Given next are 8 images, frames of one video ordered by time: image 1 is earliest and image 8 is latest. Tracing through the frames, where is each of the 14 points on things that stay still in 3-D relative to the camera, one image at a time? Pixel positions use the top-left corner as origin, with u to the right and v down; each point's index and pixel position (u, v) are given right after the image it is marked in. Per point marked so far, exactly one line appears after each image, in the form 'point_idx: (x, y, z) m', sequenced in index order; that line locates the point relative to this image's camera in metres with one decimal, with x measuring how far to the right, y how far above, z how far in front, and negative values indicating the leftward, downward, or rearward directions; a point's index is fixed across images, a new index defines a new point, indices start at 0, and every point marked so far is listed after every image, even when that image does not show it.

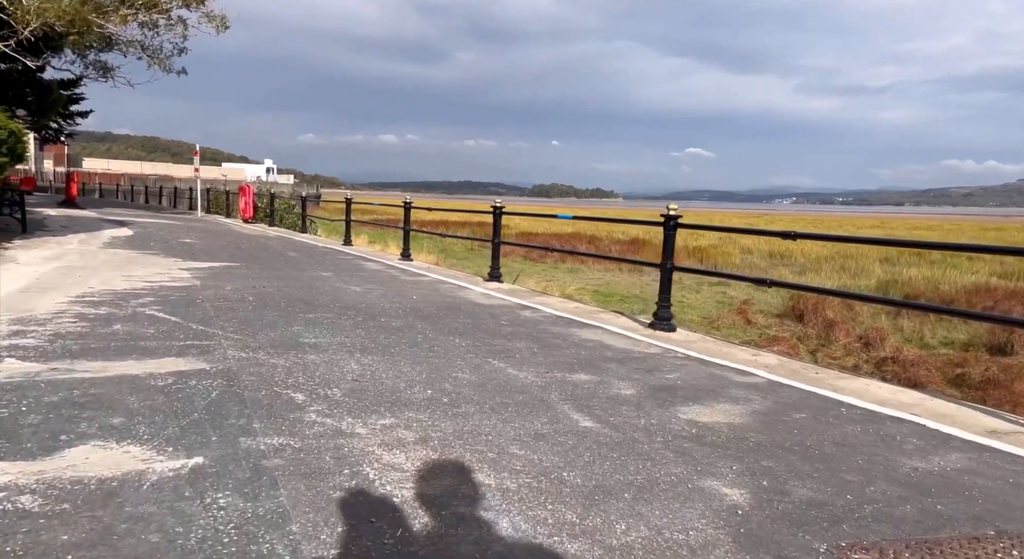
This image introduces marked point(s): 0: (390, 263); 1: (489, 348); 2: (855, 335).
0: (-2.5, +0.4, +14.5) m
1: (-0.2, -0.6, +6.0) m
2: (+9.0, -1.4, +18.7) m
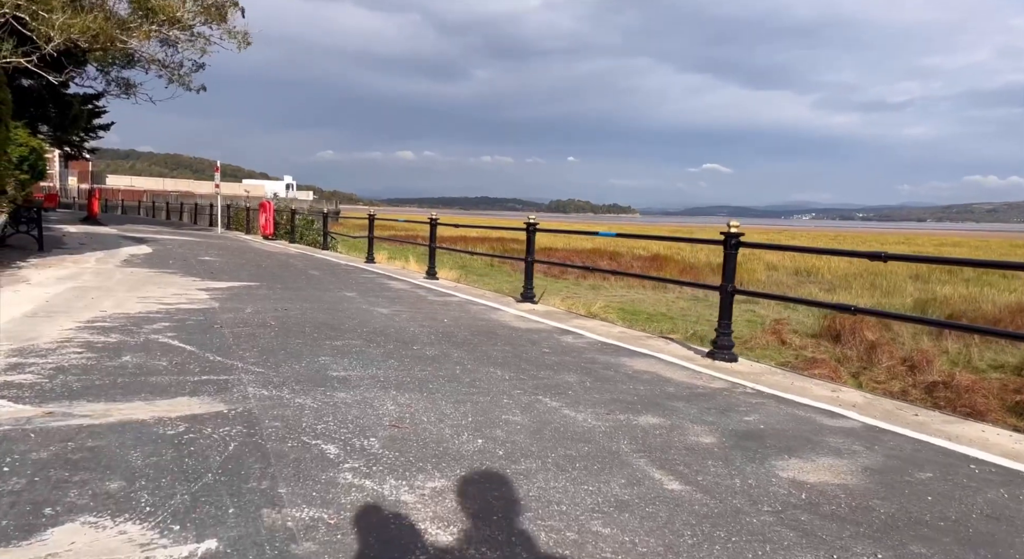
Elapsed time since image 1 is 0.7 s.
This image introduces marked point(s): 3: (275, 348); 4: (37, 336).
0: (-1.9, 0.0, +13.9) m
1: (+0.2, -0.8, +5.4) m
2: (+9.7, -1.9, +17.8) m
3: (-2.0, -0.6, +6.0) m
4: (-3.9, -0.5, +5.9) m
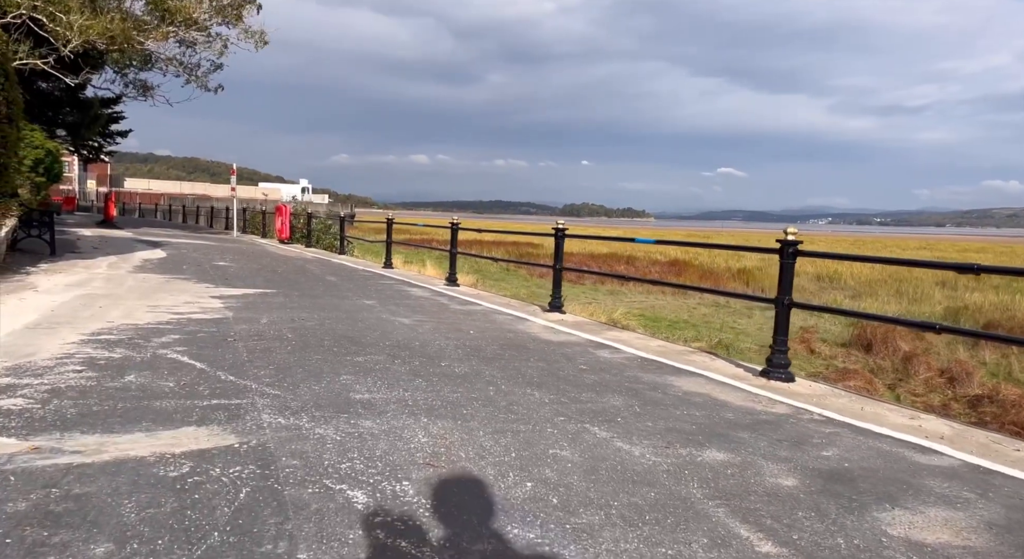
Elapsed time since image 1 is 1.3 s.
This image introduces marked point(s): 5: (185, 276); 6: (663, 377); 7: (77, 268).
0: (-1.5, -0.2, +13.4) m
1: (+0.5, -0.9, +4.9) m
2: (+10.2, -2.1, +17.1) m
3: (-1.7, -0.7, +5.5) m
4: (-3.6, -0.6, +5.4) m
5: (-5.8, +0.1, +12.6) m
6: (+1.3, -0.8, +6.1) m
7: (-7.5, +0.2, +12.2) m
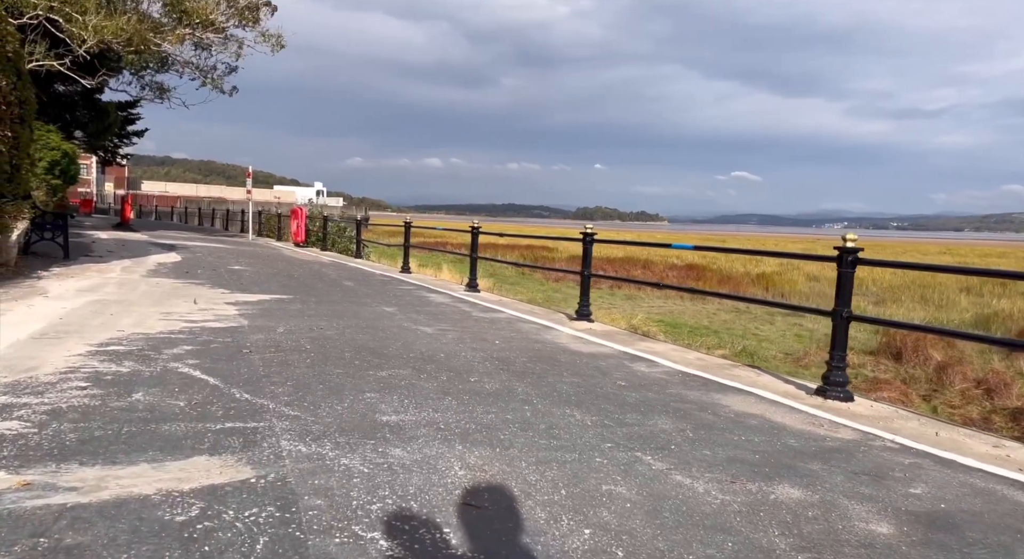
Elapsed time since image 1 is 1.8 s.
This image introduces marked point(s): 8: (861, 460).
0: (-1.0, -0.3, +13.0) m
1: (+0.7, -0.9, +4.4) m
2: (+10.7, -2.3, +16.5) m
3: (-1.4, -0.7, +5.1) m
4: (-3.4, -0.6, +5.1) m
5: (-5.4, 0.0, +12.3) m
6: (+1.6, -0.9, +5.6) m
7: (-7.1, +0.1, +11.9) m
8: (+2.0, -1.0, +4.0) m
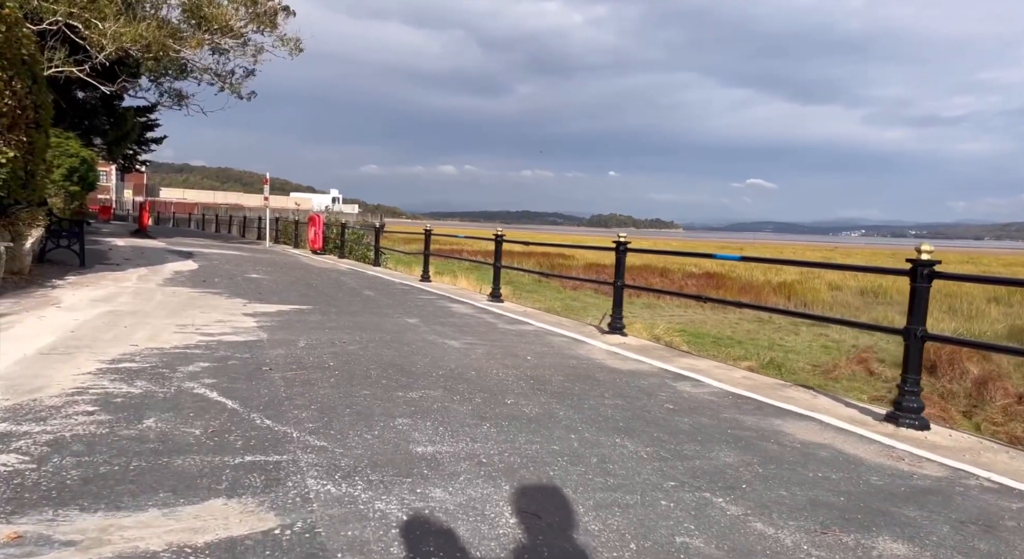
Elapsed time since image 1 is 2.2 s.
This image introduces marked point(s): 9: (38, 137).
0: (-0.6, -0.4, +12.6) m
1: (+1.0, -1.0, +4.0) m
2: (+11.2, -2.6, +15.8) m
3: (-1.2, -0.8, +4.7) m
4: (-3.1, -0.7, +4.7) m
5: (-5.0, -0.2, +11.9) m
6: (+1.9, -1.0, +5.1) m
7: (-6.6, 0.0, +11.6) m
8: (+2.2, -1.1, +3.5) m
9: (-7.0, +2.1, +10.5) m
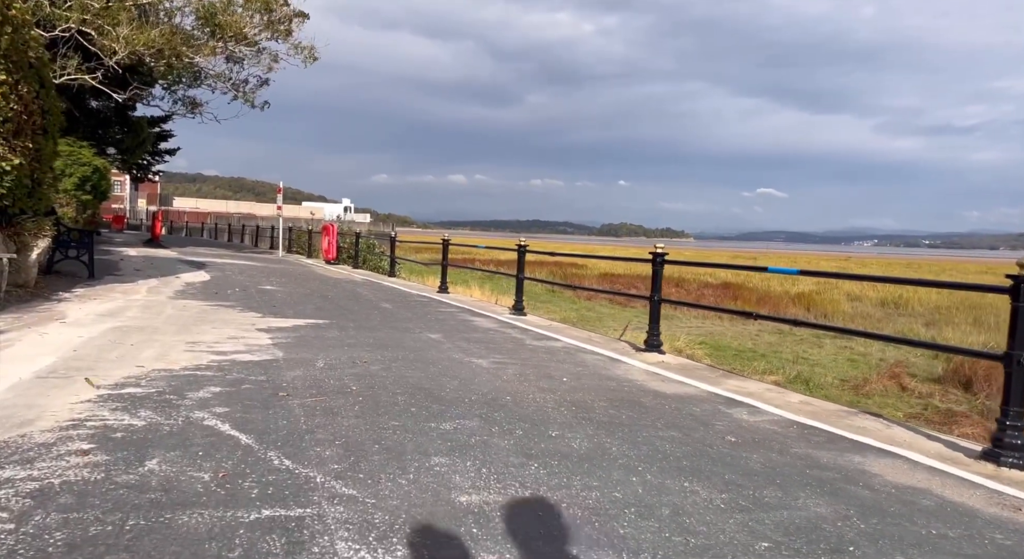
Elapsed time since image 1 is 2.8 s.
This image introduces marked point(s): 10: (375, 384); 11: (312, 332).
0: (-0.2, -0.7, +12.1) m
1: (+1.3, -1.1, +3.4) m
2: (+11.6, -2.8, +15.1) m
3: (-0.9, -0.9, +4.1) m
4: (-2.8, -0.8, +4.2) m
5: (-4.6, -0.4, +11.5) m
6: (+2.1, -1.1, +4.6) m
7: (-6.3, -0.2, +11.2) m
8: (+2.5, -1.2, +2.9) m
9: (-6.6, +1.9, +10.1) m
10: (-1.1, -0.8, +5.8) m
11: (-2.5, -0.6, +8.7) m
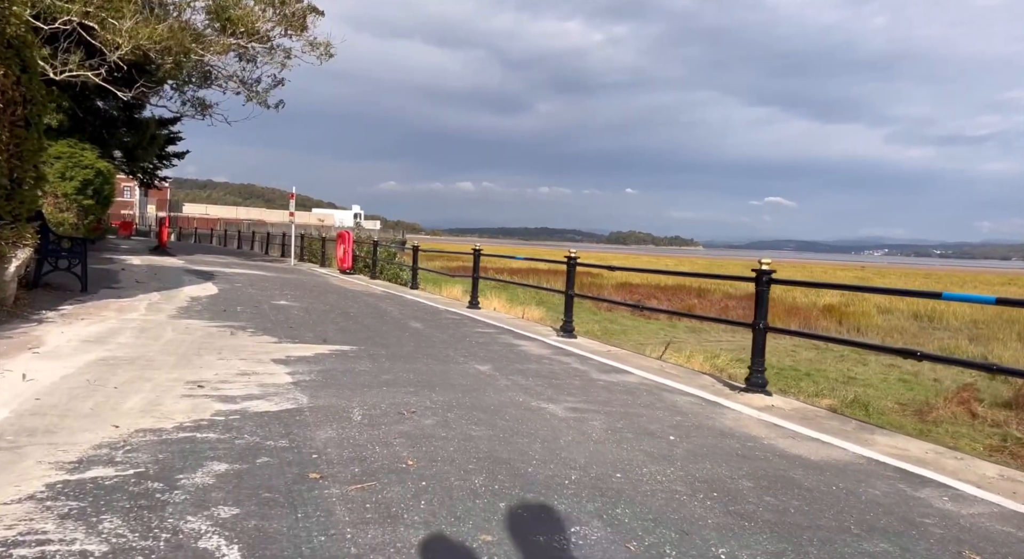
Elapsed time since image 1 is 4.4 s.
0: (+0.5, -0.9, +10.5) m
1: (+1.9, -1.3, +1.9) m
2: (+12.4, -3.2, +13.3) m
3: (-0.2, -1.1, +2.6) m
4: (-2.1, -1.0, +2.7) m
5: (-3.8, -0.6, +10.0) m
6: (+2.8, -1.3, +3.0) m
7: (-5.5, -0.4, +9.7) m
8: (+3.1, -1.4, +1.3) m
9: (-5.9, +1.7, +8.7) m
10: (-0.5, -1.0, +4.3) m
11: (-1.8, -0.9, +7.2) m
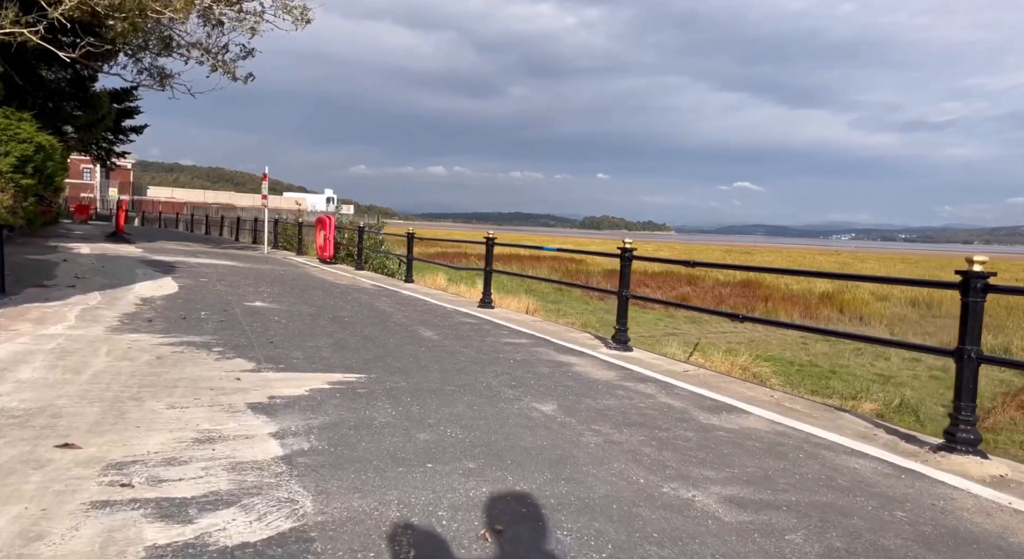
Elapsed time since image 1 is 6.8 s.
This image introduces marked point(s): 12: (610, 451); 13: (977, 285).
0: (+1.1, -0.9, +8.3) m
1: (+2.7, -1.5, -0.3) m
2: (+12.8, -3.1, +11.6) m
3: (+0.6, -1.3, +0.3) m
4: (-1.4, -1.1, +0.3) m
5: (-3.3, -0.6, +7.6) m
6: (+3.6, -1.5, +0.8) m
7: (-5.0, -0.4, +7.2) m
8: (+4.0, -1.6, -0.8) m
9: (-5.3, +1.7, +6.1) m
10: (+0.3, -1.1, +2.0) m
11: (-1.1, -0.9, +4.9) m
12: (+0.6, -1.1, +4.7) m
13: (+3.1, -0.1, +4.7) m
